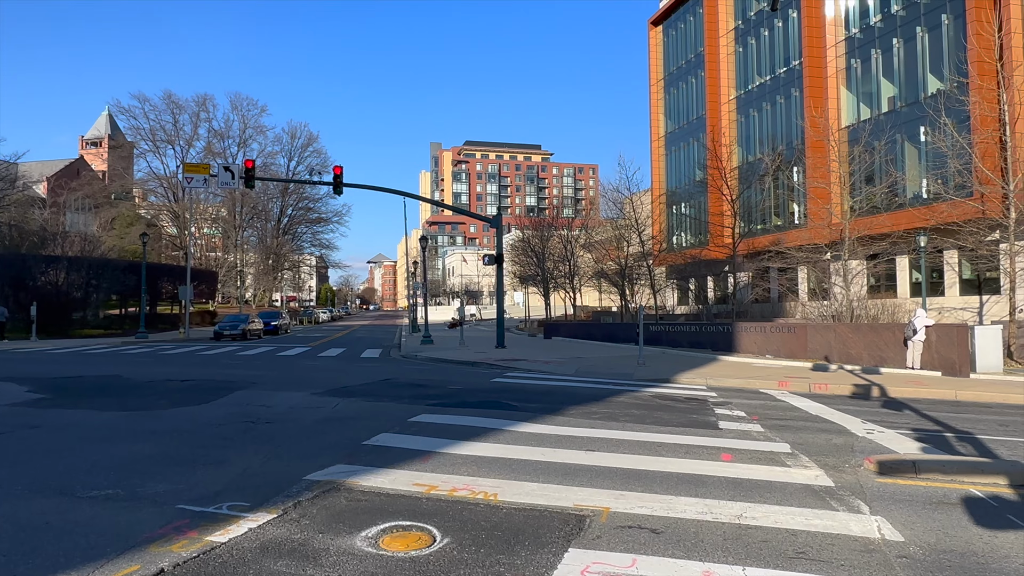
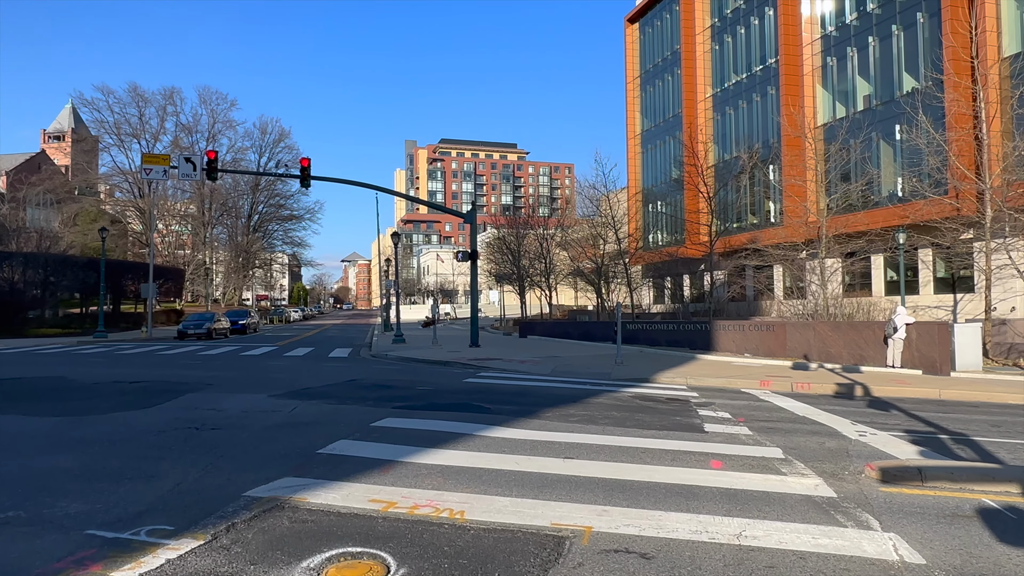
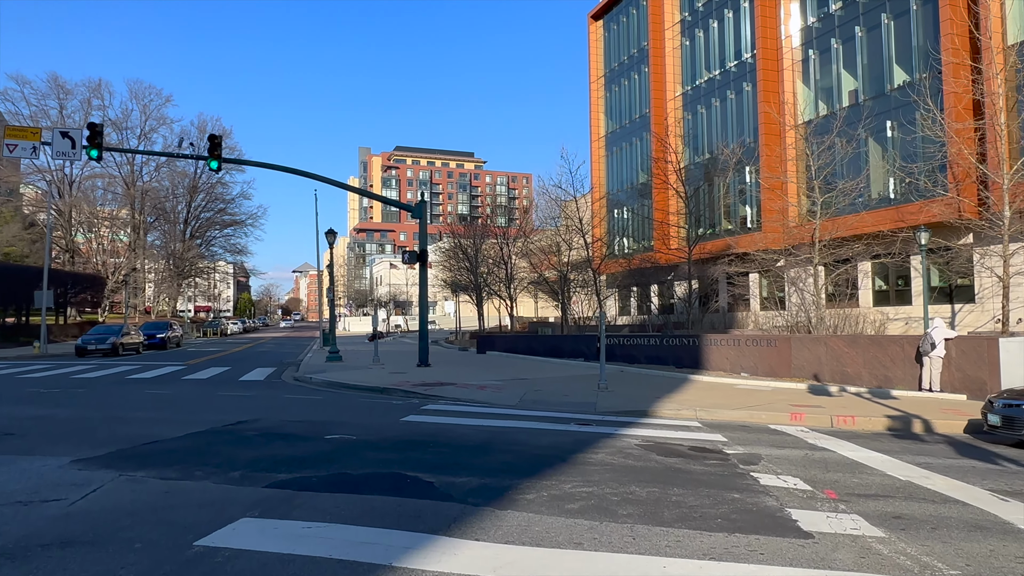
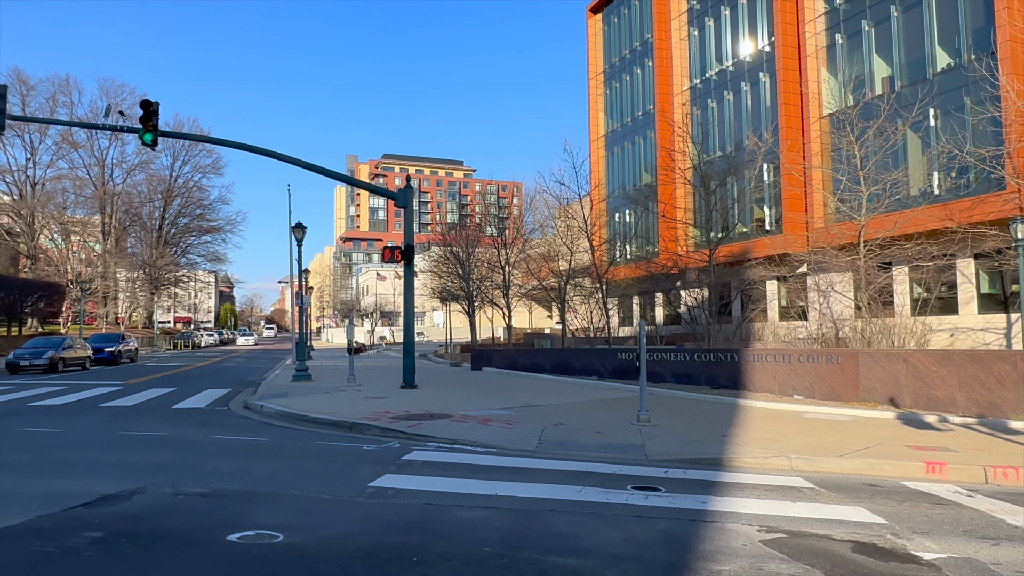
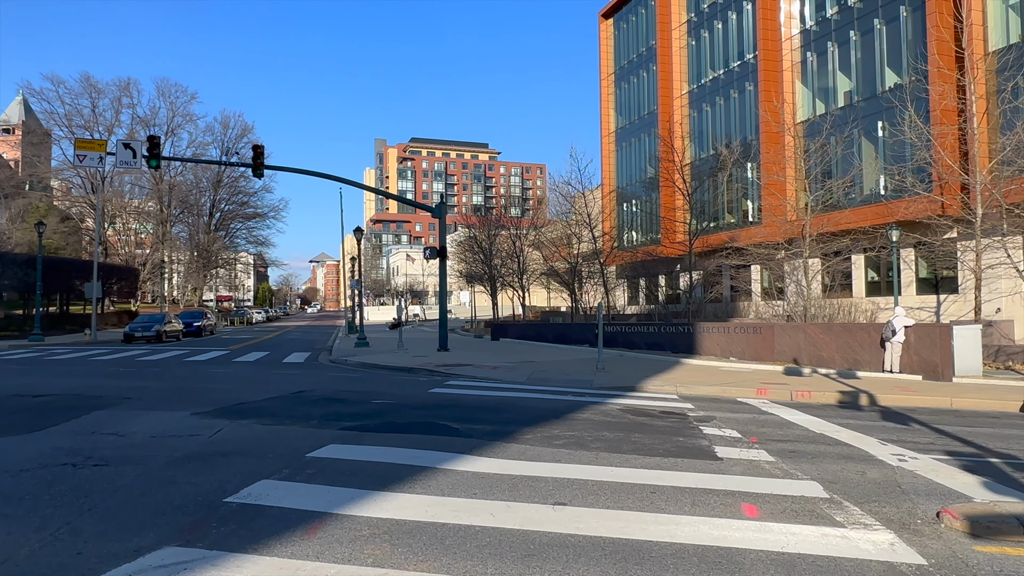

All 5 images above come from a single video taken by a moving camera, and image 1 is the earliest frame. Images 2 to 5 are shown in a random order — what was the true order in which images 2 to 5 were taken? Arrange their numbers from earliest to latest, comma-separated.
2, 5, 3, 4
